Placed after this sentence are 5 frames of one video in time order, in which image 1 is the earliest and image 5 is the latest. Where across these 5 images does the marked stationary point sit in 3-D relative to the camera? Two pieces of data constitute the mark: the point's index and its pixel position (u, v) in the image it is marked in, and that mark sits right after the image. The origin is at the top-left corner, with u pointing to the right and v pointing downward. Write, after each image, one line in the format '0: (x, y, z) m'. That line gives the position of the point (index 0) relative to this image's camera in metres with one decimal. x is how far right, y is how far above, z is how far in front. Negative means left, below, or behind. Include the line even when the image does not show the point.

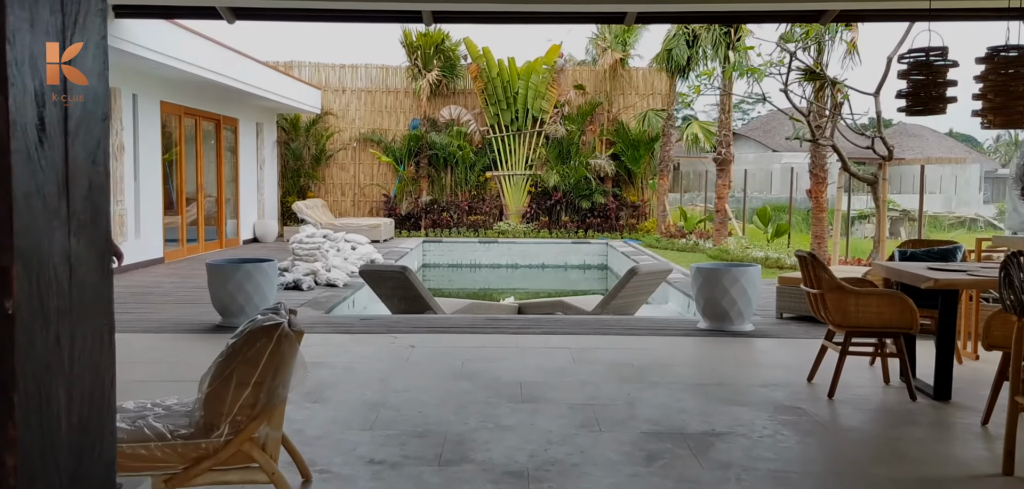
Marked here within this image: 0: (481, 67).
0: (-0.7, +3.8, +15.1) m
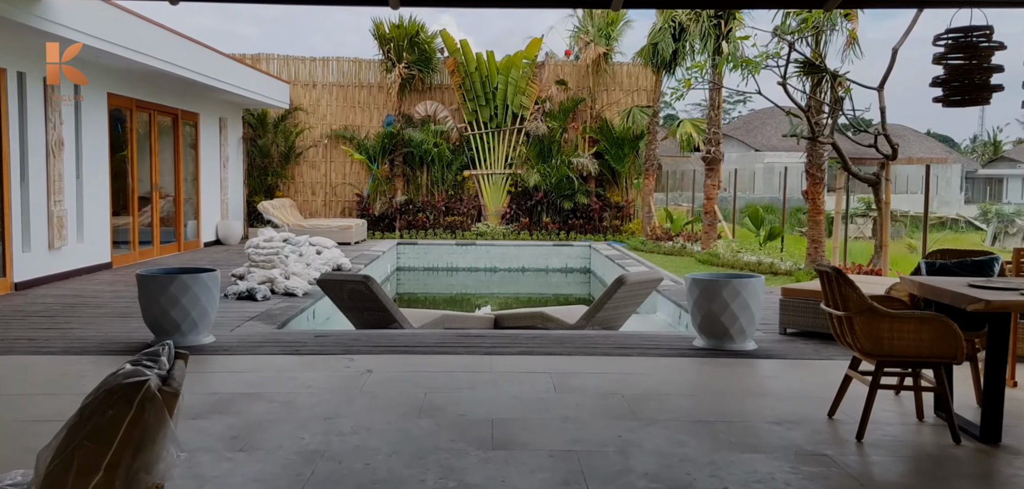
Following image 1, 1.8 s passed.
0: (-1.1, +3.8, +14.5) m
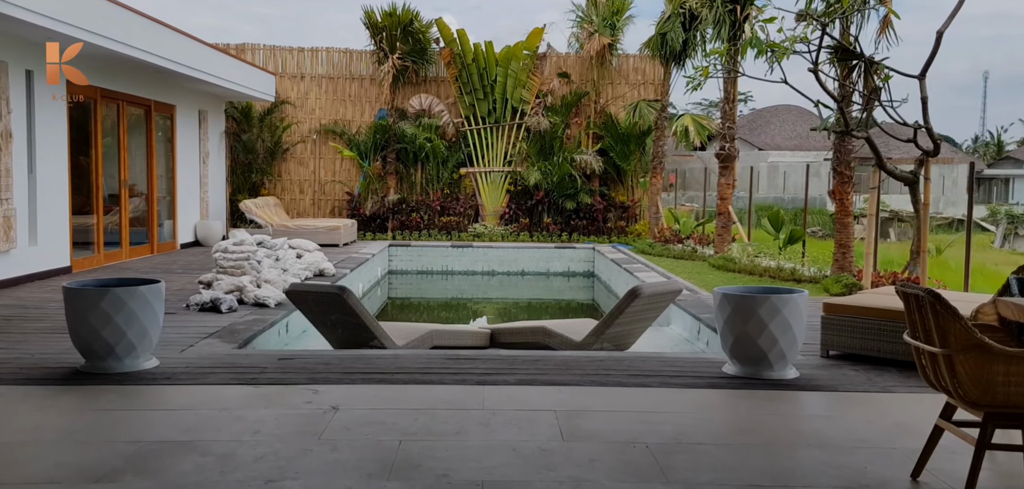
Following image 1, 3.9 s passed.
0: (-1.1, +3.8, +13.7) m
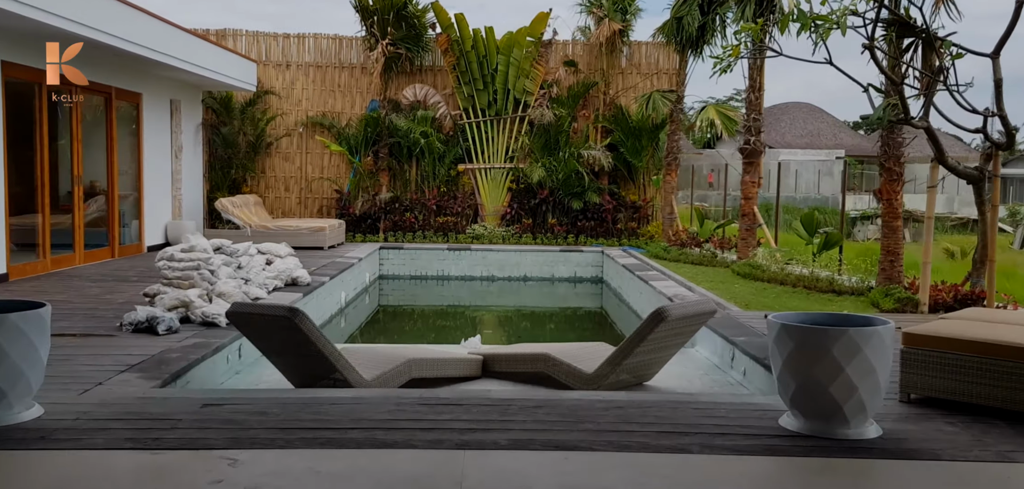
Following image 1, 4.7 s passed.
0: (-1.1, +3.7, +12.8) m
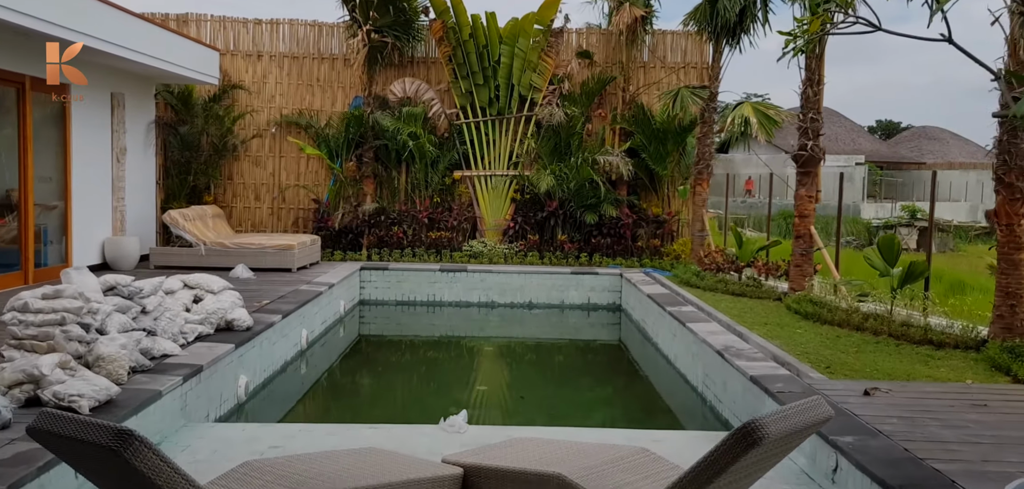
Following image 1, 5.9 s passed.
0: (-1.0, +3.4, +11.2) m
